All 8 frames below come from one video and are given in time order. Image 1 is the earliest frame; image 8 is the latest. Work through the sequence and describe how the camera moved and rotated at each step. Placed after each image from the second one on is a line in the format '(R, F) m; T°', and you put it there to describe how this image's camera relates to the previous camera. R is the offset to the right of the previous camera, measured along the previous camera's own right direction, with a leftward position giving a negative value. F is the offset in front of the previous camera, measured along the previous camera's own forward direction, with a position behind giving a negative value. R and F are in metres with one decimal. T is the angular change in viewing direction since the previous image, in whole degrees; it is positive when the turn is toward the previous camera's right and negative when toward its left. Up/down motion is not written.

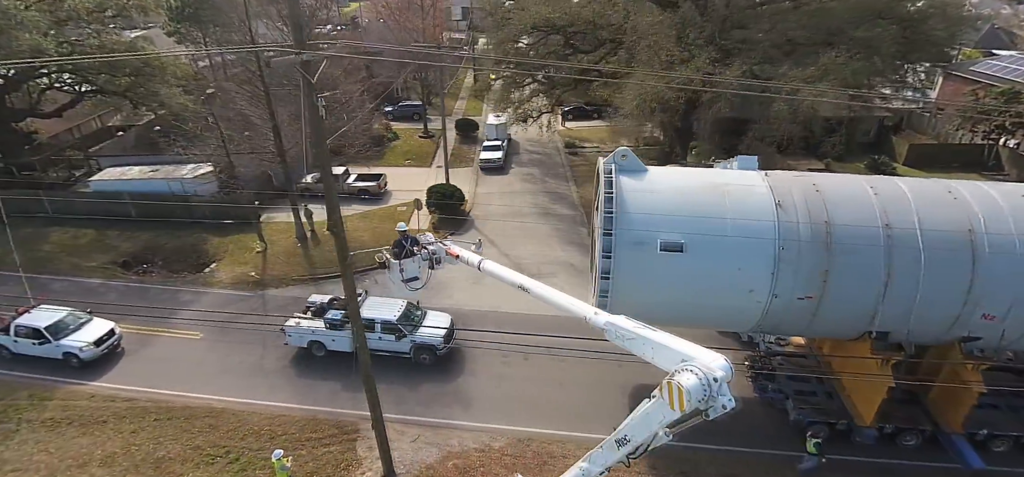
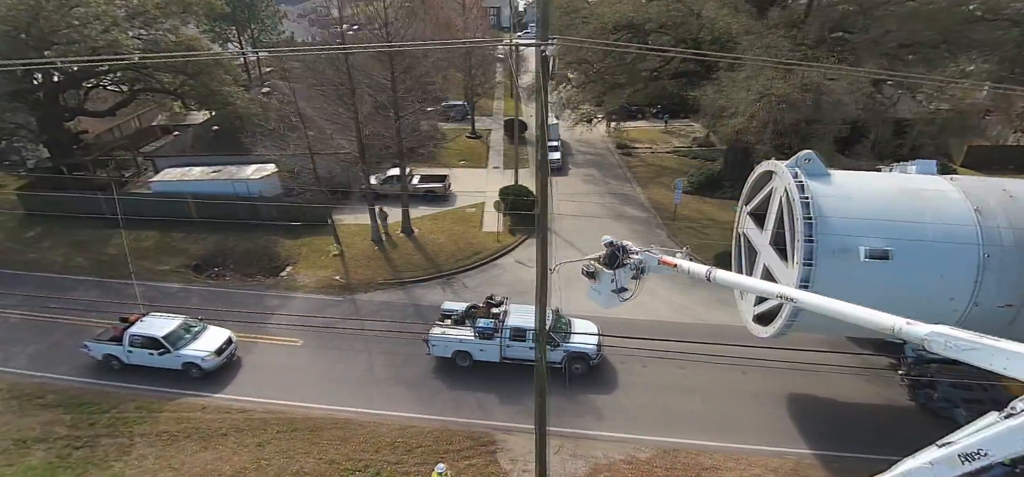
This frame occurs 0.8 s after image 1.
(-3.9, +0.5) m; +1°
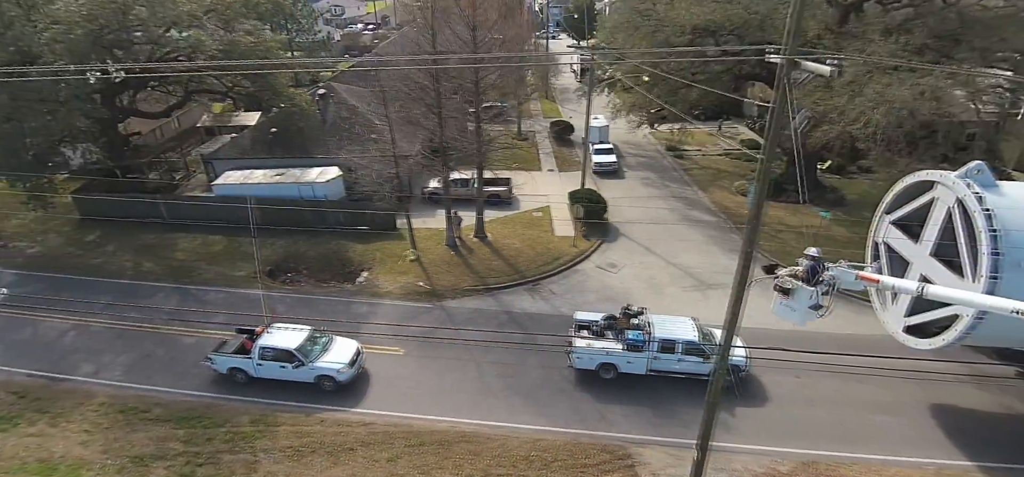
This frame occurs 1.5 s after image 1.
(-3.6, +0.3) m; +1°
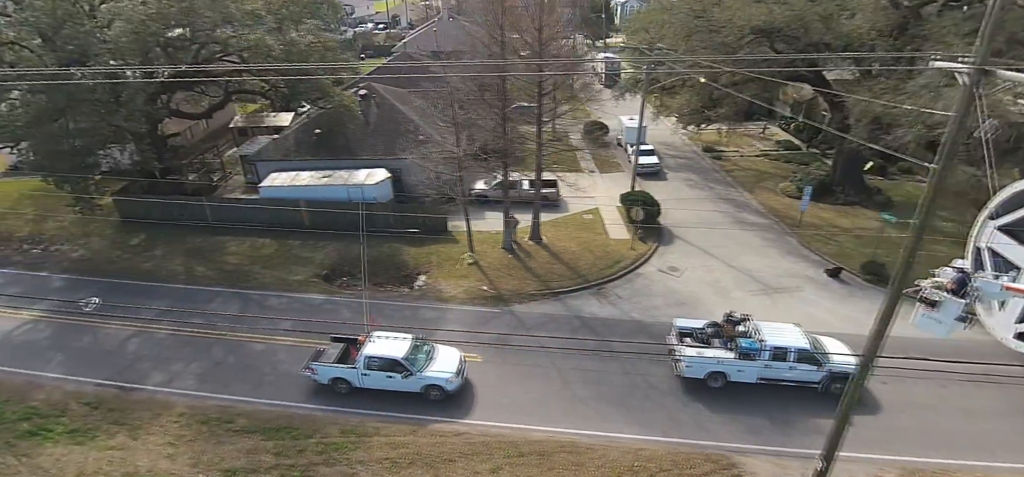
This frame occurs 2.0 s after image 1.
(-2.7, +0.3) m; +1°
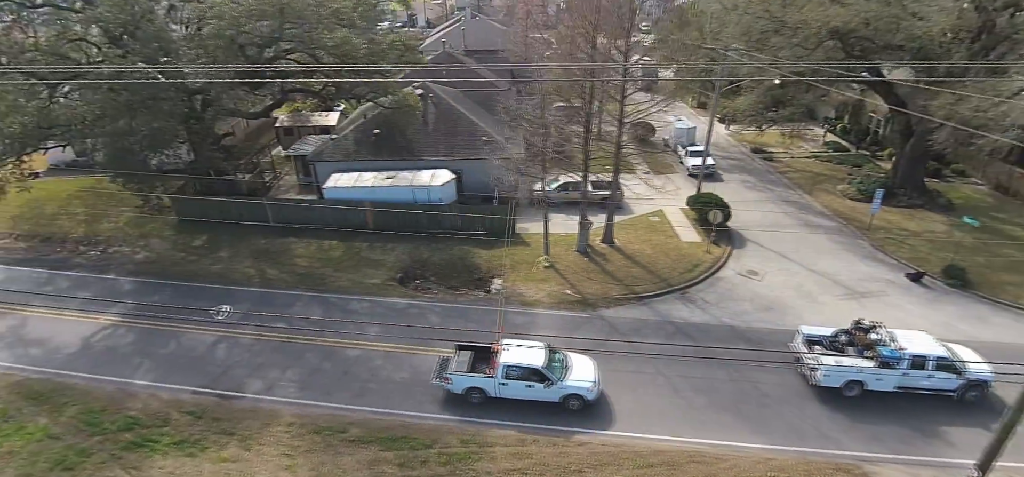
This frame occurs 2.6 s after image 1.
(-3.3, +0.3) m; +1°
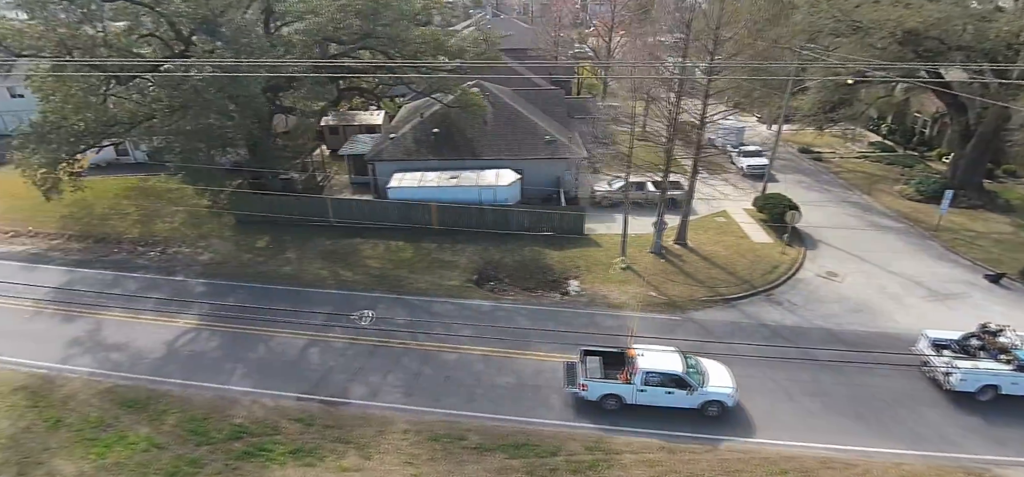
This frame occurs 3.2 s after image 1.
(-3.3, +0.3) m; +1°
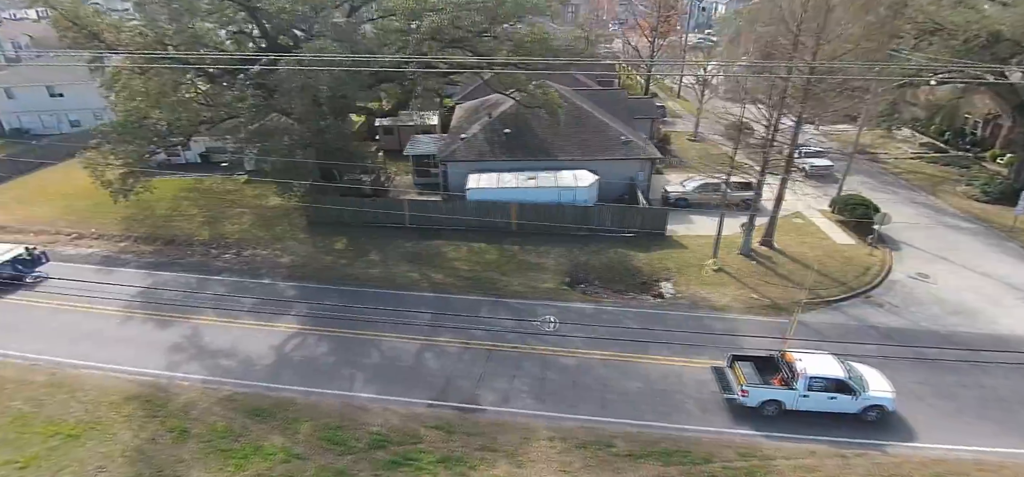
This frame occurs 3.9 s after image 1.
(-3.9, +0.3) m; +1°
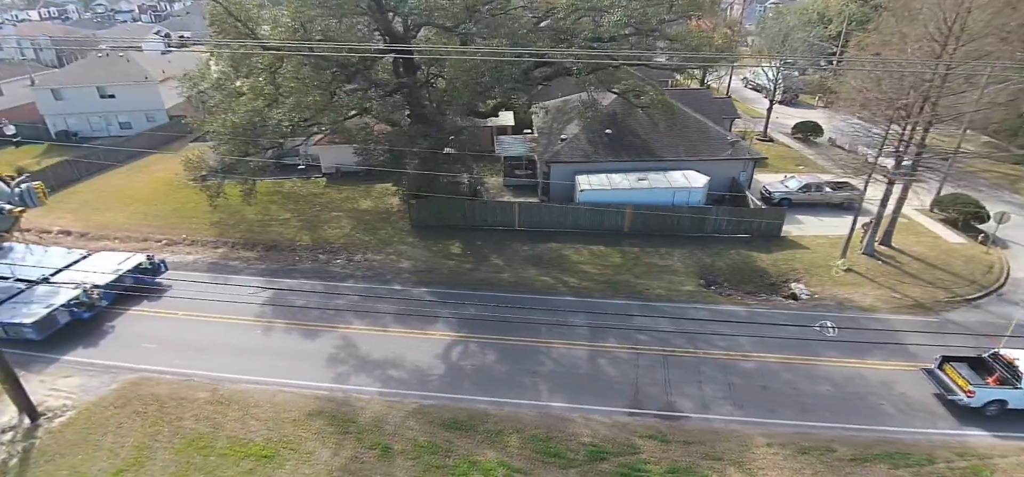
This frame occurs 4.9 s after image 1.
(-5.7, +0.5) m; +2°
